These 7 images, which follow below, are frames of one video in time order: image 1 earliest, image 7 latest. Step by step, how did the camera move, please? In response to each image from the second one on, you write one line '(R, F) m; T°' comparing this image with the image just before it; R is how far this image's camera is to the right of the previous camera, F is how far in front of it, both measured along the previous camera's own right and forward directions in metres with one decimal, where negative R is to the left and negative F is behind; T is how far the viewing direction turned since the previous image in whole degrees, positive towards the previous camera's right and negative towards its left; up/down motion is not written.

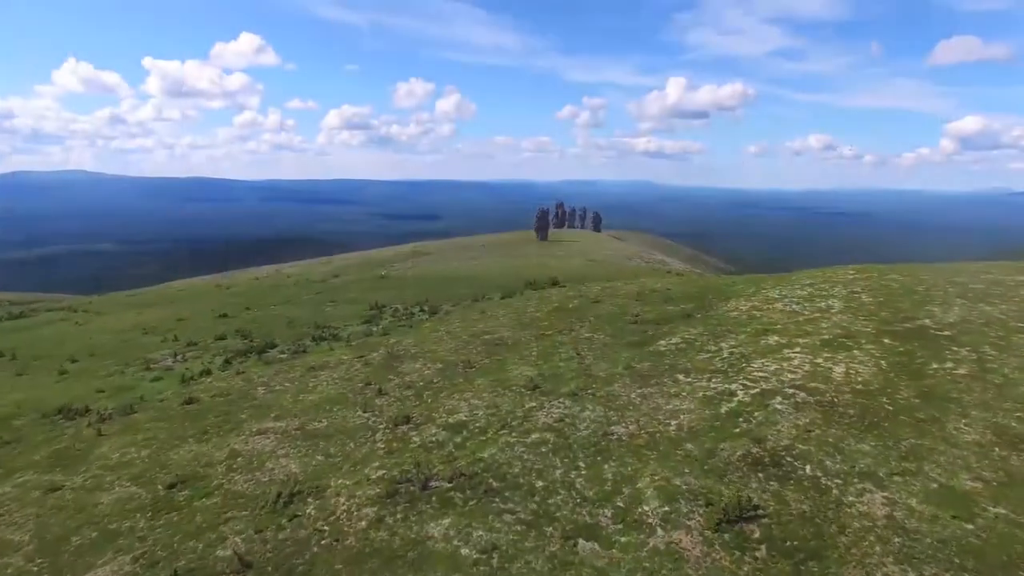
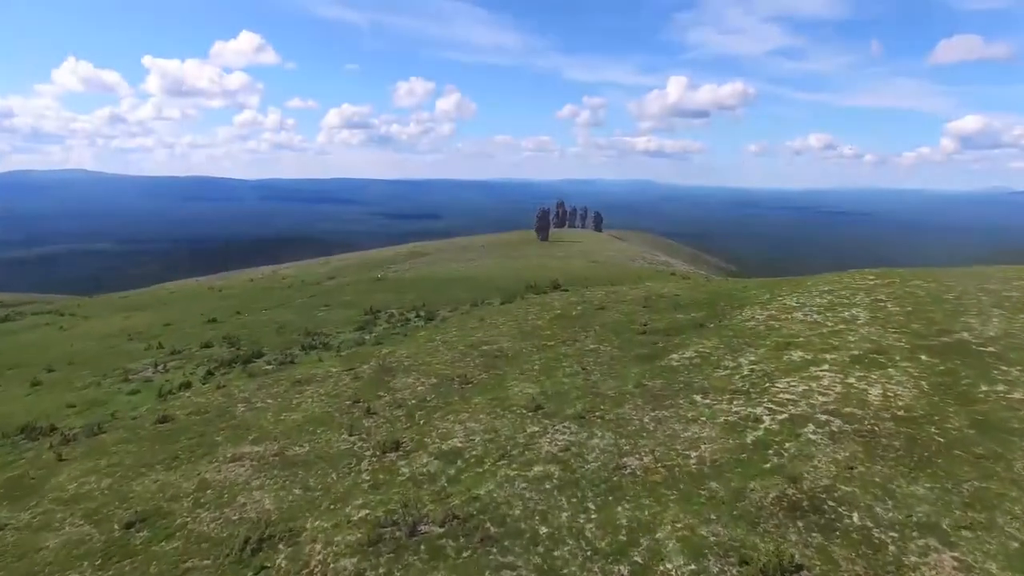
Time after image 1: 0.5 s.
(0.0, +2.2) m; 0°
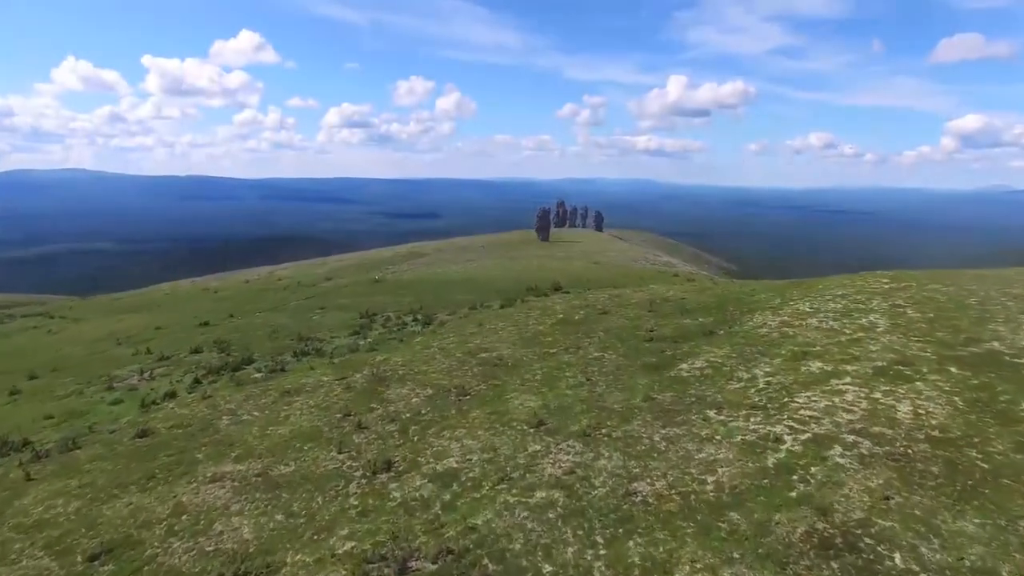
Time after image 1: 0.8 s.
(0.0, +1.5) m; 0°
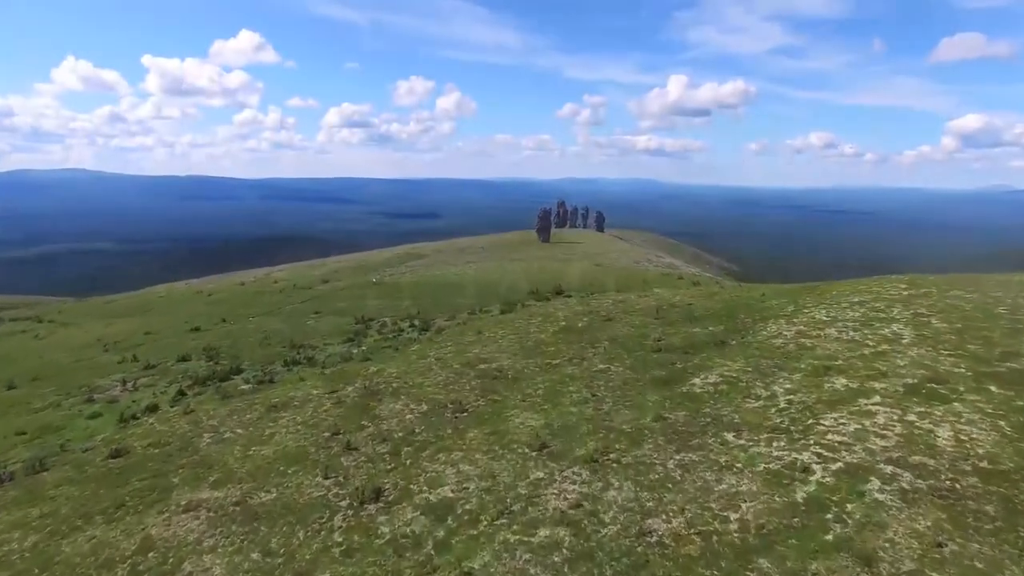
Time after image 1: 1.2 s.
(0.0, +1.7) m; 0°
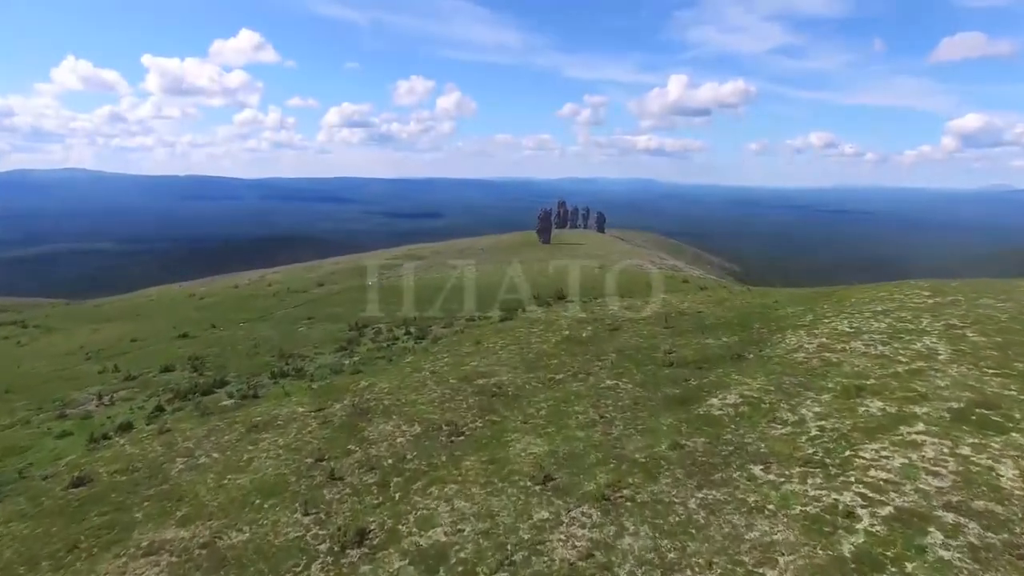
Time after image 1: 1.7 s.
(0.0, +2.1) m; 0°
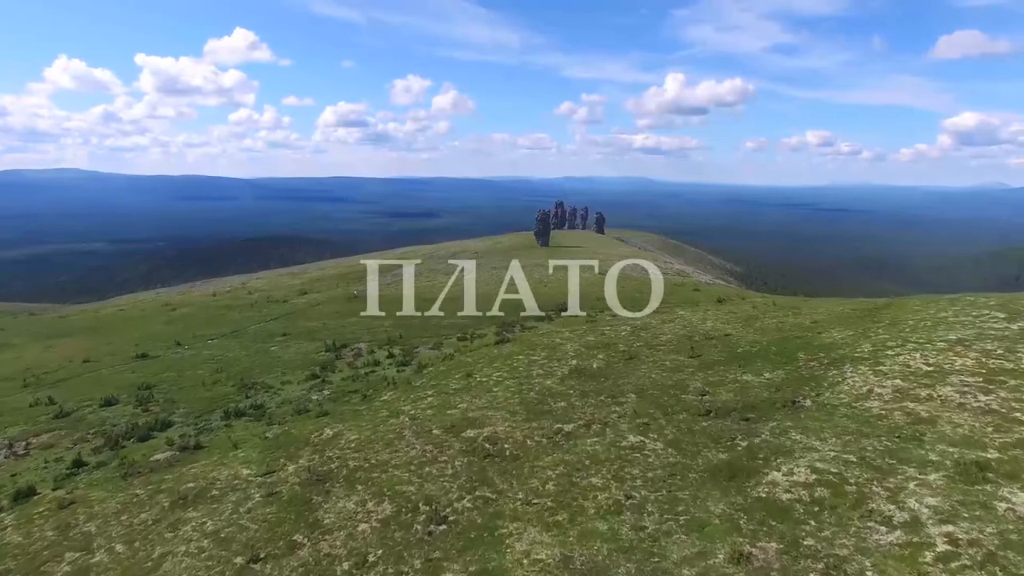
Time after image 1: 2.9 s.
(0.0, +5.5) m; 0°
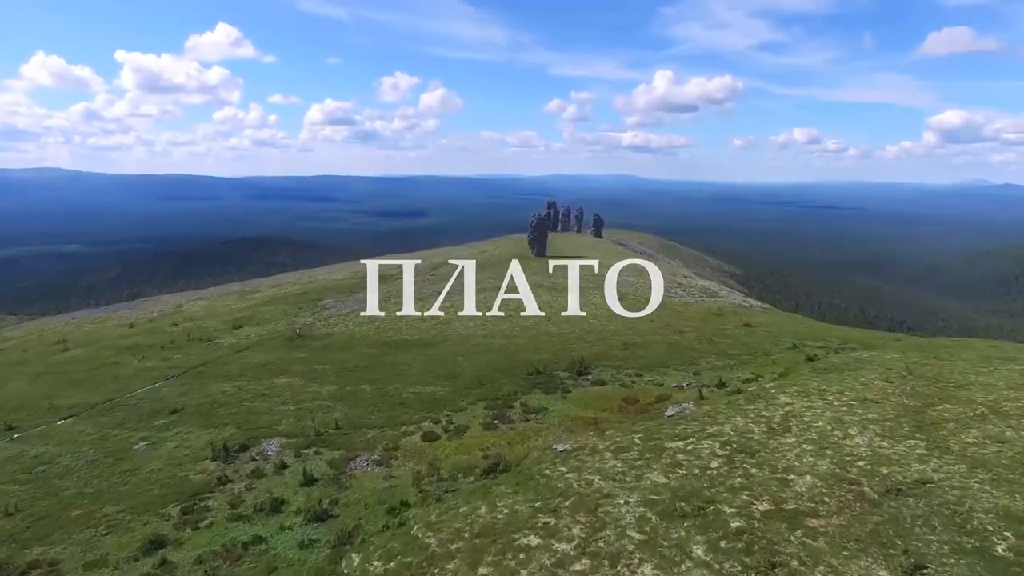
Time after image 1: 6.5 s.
(-0.3, +16.4) m; +1°
